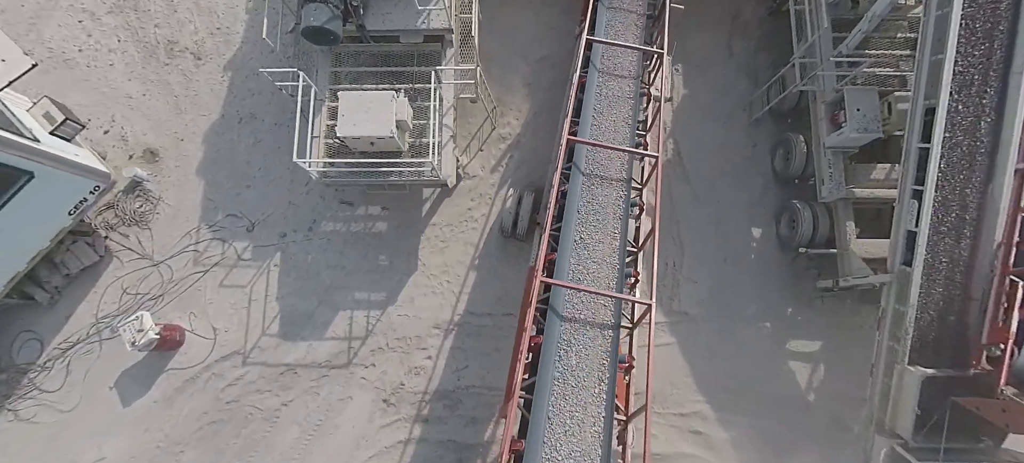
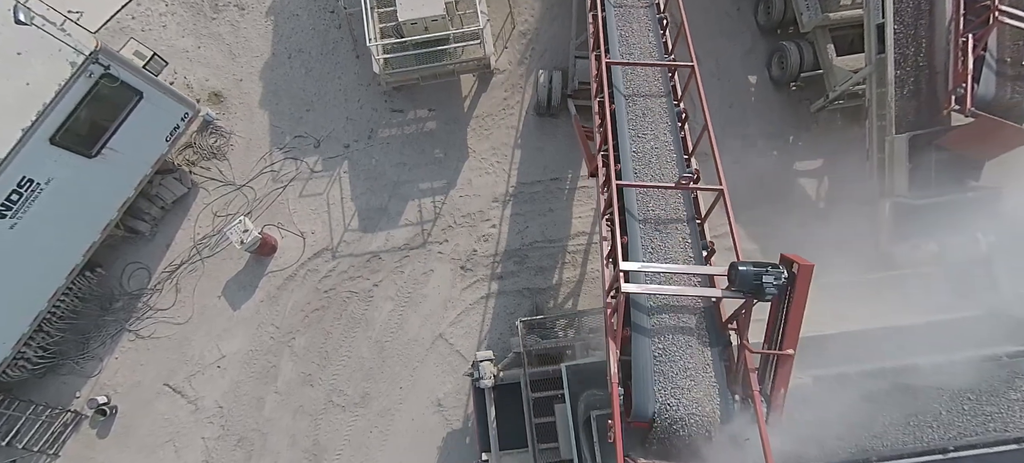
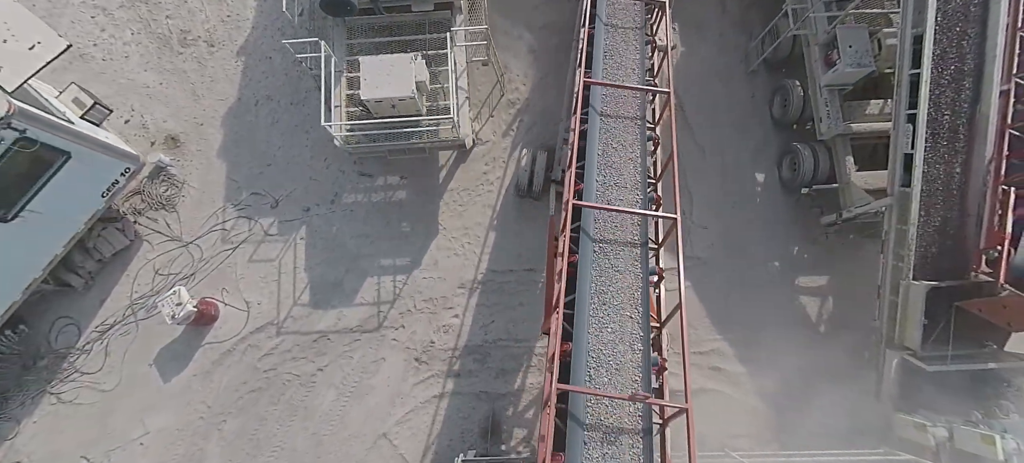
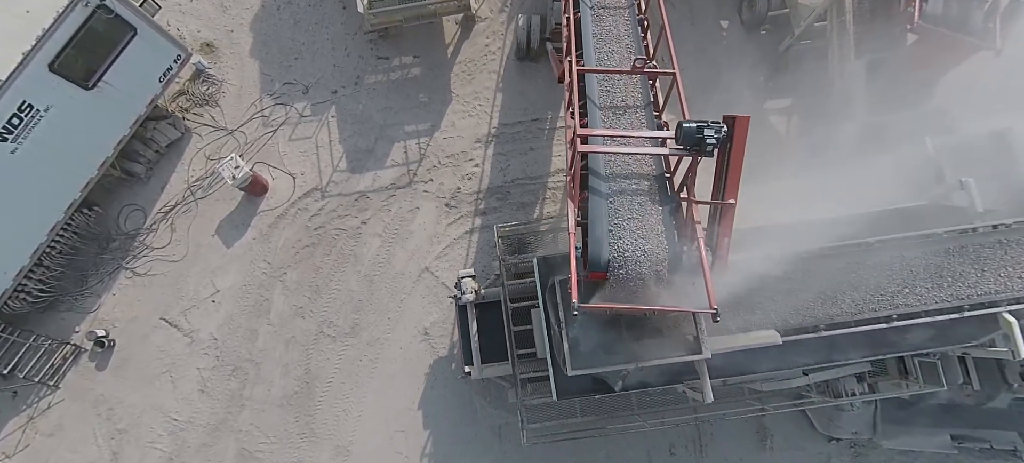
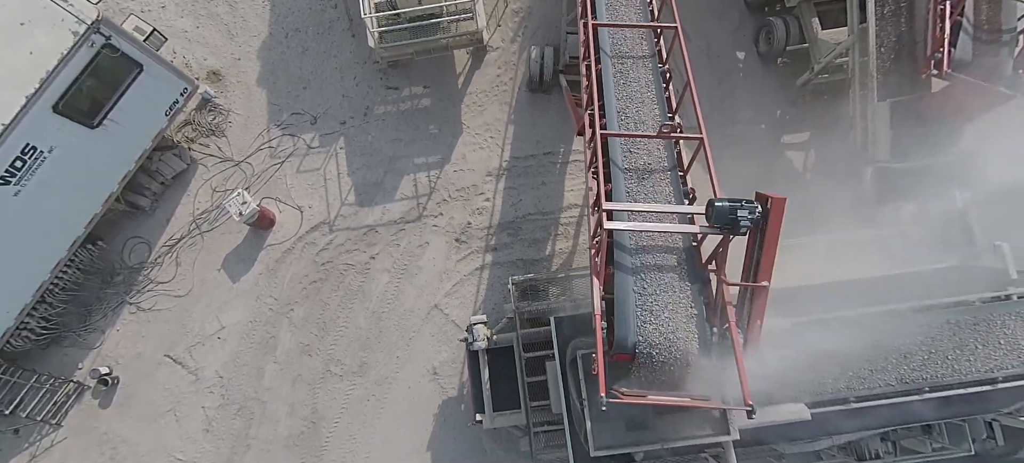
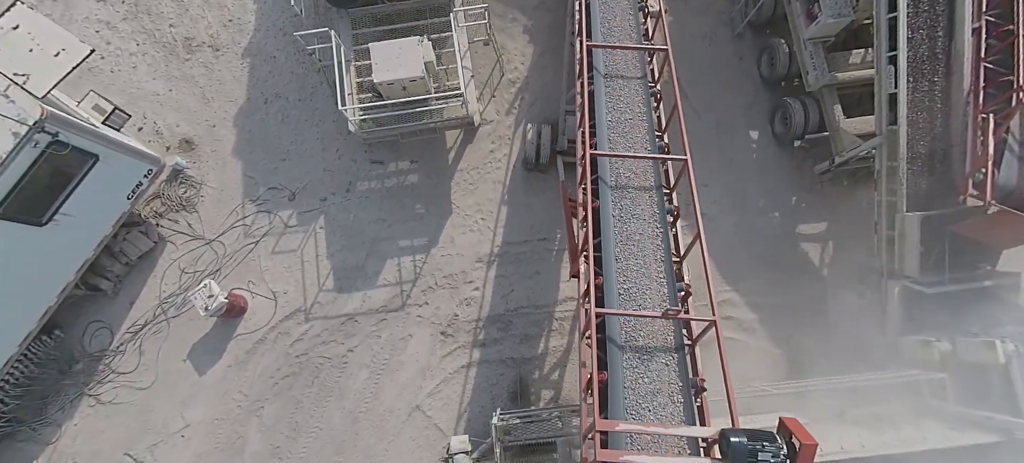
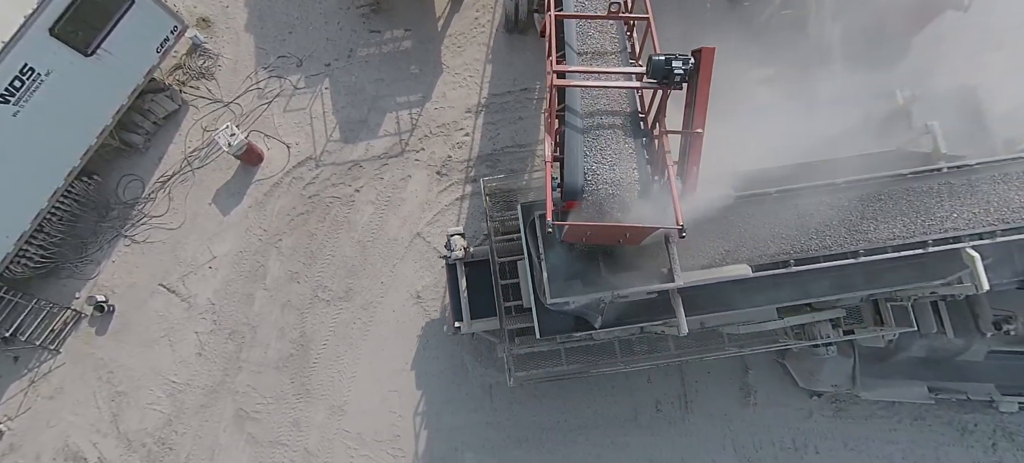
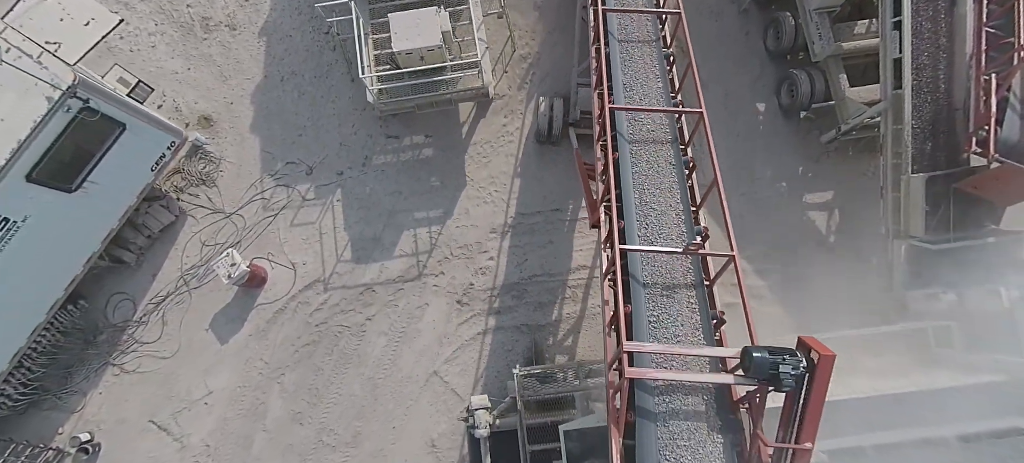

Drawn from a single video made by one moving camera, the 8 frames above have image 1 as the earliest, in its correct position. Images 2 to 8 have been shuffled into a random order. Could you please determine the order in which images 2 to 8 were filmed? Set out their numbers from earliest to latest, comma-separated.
3, 6, 8, 2, 5, 4, 7
